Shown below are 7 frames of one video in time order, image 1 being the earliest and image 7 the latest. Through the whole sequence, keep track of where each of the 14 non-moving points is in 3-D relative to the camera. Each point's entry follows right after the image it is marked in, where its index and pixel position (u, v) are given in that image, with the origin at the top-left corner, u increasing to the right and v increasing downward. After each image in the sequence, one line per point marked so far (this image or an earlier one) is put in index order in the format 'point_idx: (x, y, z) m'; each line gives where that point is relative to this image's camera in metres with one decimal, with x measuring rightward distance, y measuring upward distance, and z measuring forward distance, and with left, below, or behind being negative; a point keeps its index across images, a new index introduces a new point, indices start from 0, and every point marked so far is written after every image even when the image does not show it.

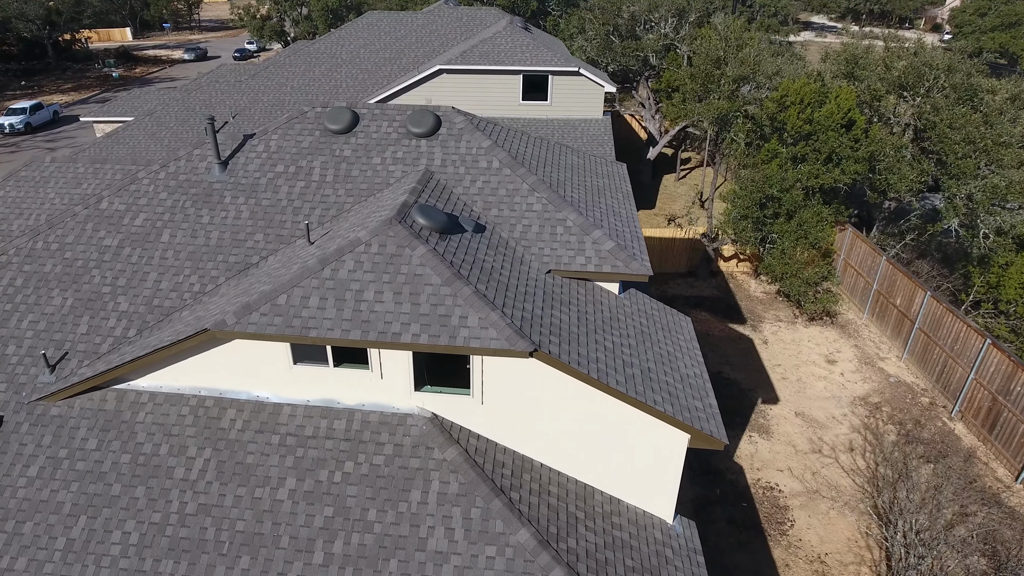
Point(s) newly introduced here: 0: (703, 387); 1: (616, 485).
0: (+3.4, -1.8, +11.3) m
1: (+1.8, -3.5, +11.3) m
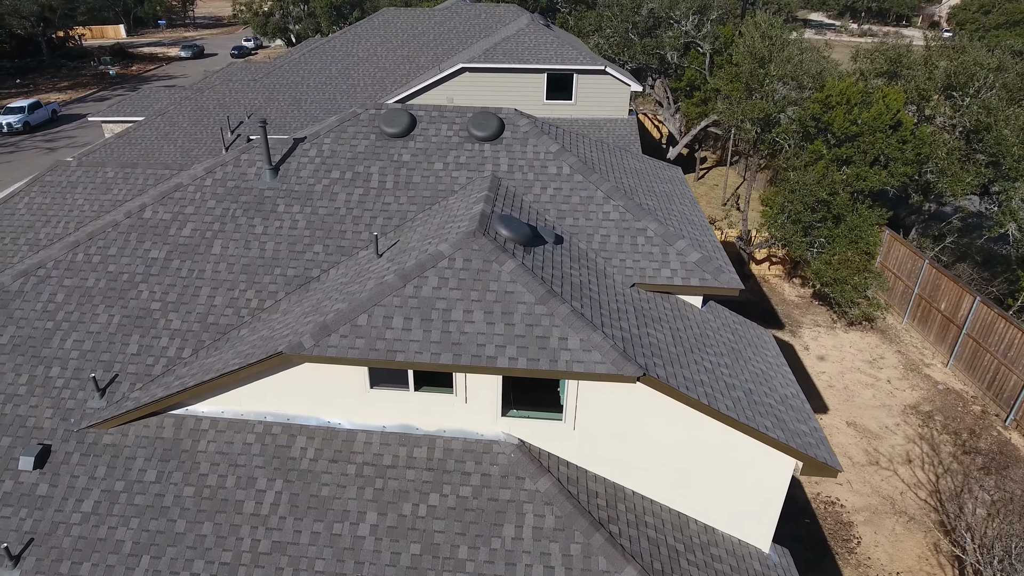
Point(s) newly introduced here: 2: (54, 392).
0: (+4.9, -2.0, +10.6) m
1: (+3.3, -3.8, +10.6) m
2: (-7.8, -1.8, +10.8) m
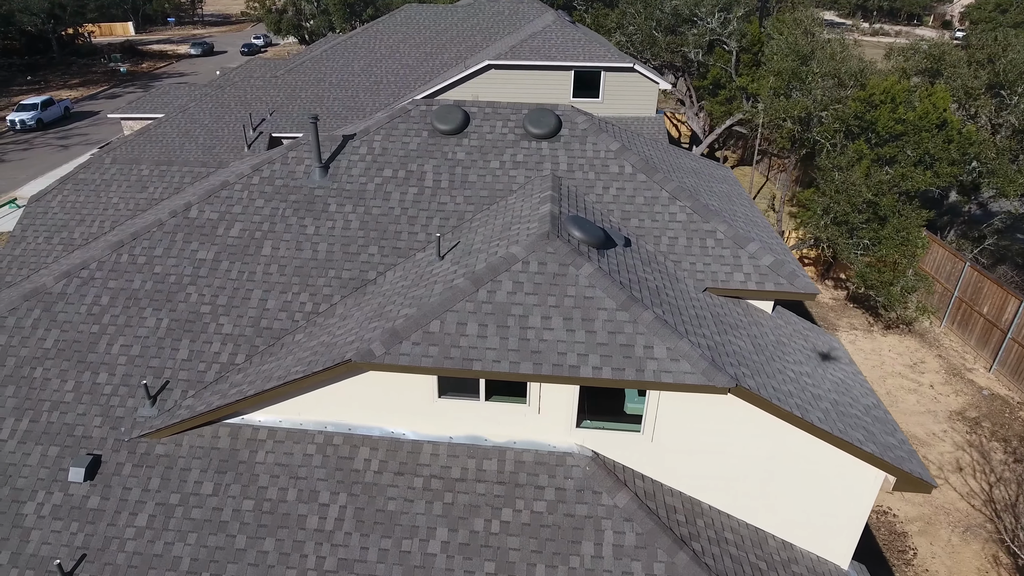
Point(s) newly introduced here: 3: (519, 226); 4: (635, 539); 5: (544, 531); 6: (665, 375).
0: (+6.0, -2.1, +10.1) m
1: (+4.4, -3.8, +10.1) m
2: (-6.7, -1.8, +10.4) m
3: (+0.1, +1.0, +10.4) m
4: (+1.7, -3.5, +9.0) m
5: (+0.4, -3.5, +9.1) m
6: (+2.0, -1.2, +8.5) m
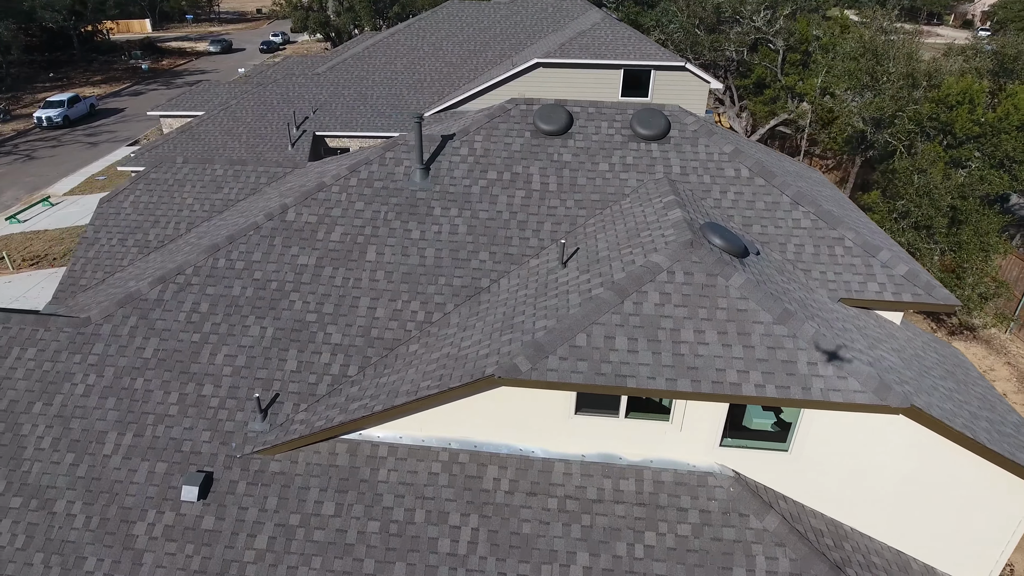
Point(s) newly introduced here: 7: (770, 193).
0: (+8.0, -2.3, +9.6) m
1: (+6.4, -4.0, +9.6) m
2: (-4.7, -1.9, +9.9) m
3: (+2.1, +0.9, +9.9) m
4: (+3.7, -3.7, +8.5) m
5: (+2.4, -3.6, +8.6) m
6: (+4.0, -1.3, +7.9) m
7: (+4.7, +1.7, +11.4) m
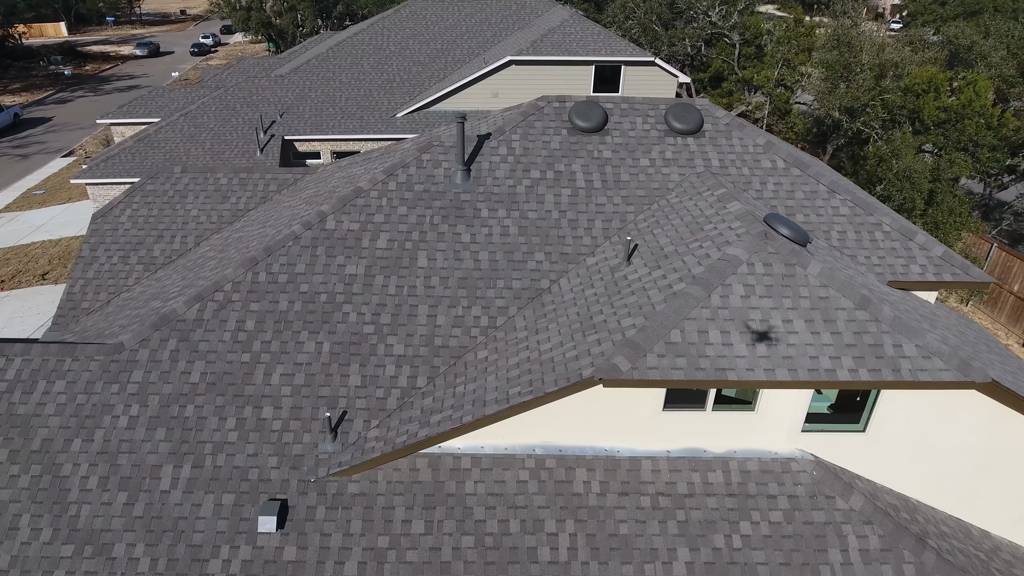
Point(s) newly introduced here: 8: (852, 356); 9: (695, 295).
0: (+9.2, -1.9, +10.2) m
1: (+7.7, -3.7, +10.1) m
2: (-3.5, -2.2, +9.3) m
3: (+3.2, +1.0, +10.0) m
4: (+5.1, -3.5, +8.7) m
5: (+3.8, -3.5, +8.7) m
6: (+5.3, -1.1, +8.2) m
7: (+5.5, +2.0, +11.7) m
8: (+4.5, -0.9, +8.3) m
9: (+2.5, -0.1, +8.7) m
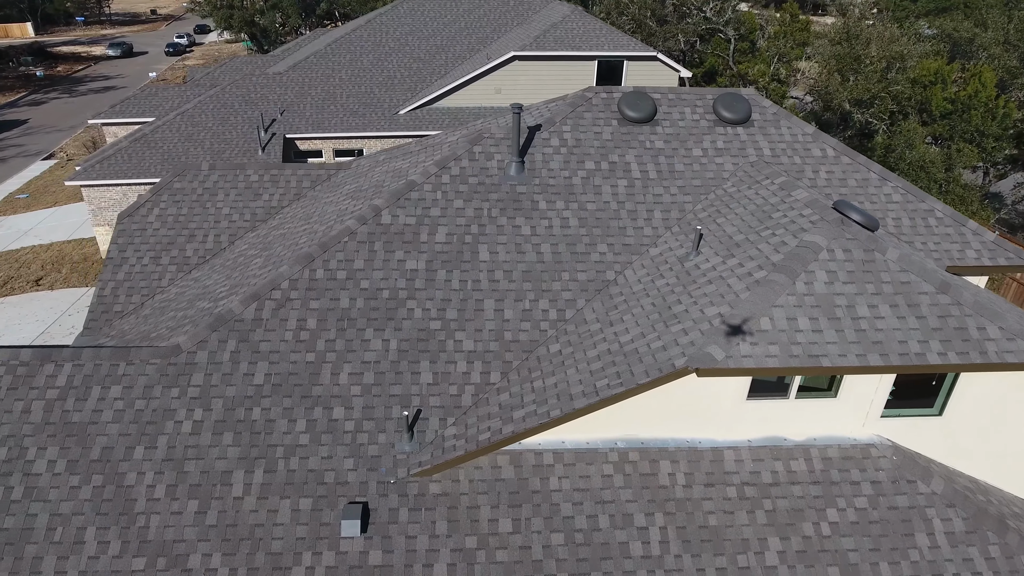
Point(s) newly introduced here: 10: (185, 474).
0: (+10.3, -1.6, +10.5) m
1: (+8.8, -3.4, +10.2) m
2: (-2.3, -2.1, +9.0) m
3: (+4.2, +1.2, +9.9) m
4: (+6.3, -3.3, +8.8) m
5: (+5.0, -3.3, +8.7) m
6: (+6.5, -0.9, +8.3) m
7: (+6.4, +2.2, +11.8) m
8: (+5.6, -0.7, +8.3) m
9: (+3.6, +0.1, +8.7) m
10: (-4.4, -2.5, +8.6) m
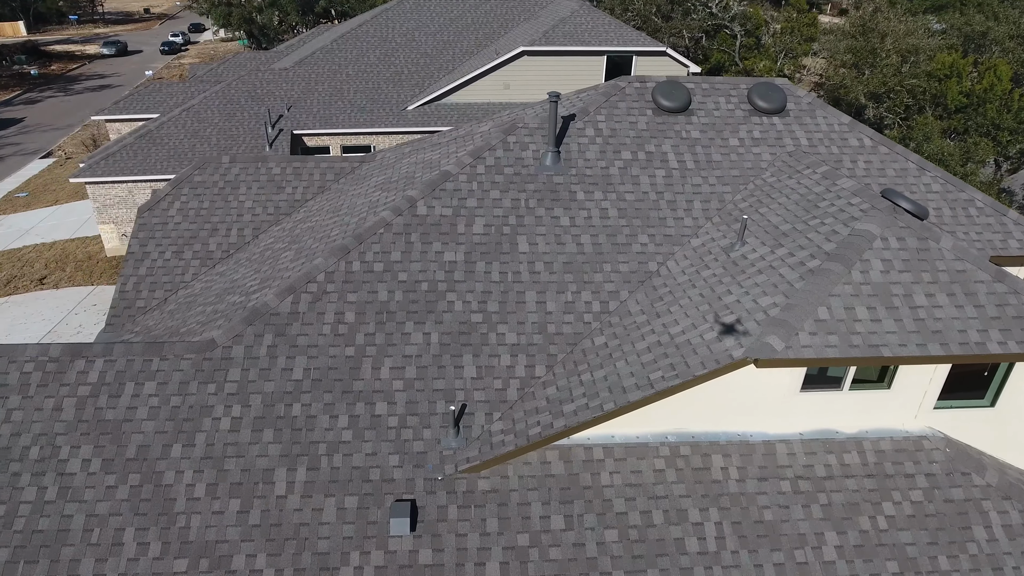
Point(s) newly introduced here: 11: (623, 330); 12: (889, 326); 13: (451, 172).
0: (+10.9, -1.4, +10.4) m
1: (+9.5, -3.2, +10.1) m
2: (-1.7, -2.0, +8.7) m
3: (+4.9, +1.3, +9.8) m
4: (+7.0, -3.1, +8.6) m
5: (+5.7, -3.1, +8.5) m
6: (+7.2, -0.7, +8.1) m
7: (+7.0, +2.4, +11.6) m
8: (+6.3, -0.5, +8.2) m
9: (+4.3, +0.2, +8.5) m
10: (-3.8, -2.4, +8.3) m
11: (+1.6, -0.6, +9.3) m
12: (+4.8, -0.5, +8.1) m
13: (-1.1, +2.0, +10.9) m
